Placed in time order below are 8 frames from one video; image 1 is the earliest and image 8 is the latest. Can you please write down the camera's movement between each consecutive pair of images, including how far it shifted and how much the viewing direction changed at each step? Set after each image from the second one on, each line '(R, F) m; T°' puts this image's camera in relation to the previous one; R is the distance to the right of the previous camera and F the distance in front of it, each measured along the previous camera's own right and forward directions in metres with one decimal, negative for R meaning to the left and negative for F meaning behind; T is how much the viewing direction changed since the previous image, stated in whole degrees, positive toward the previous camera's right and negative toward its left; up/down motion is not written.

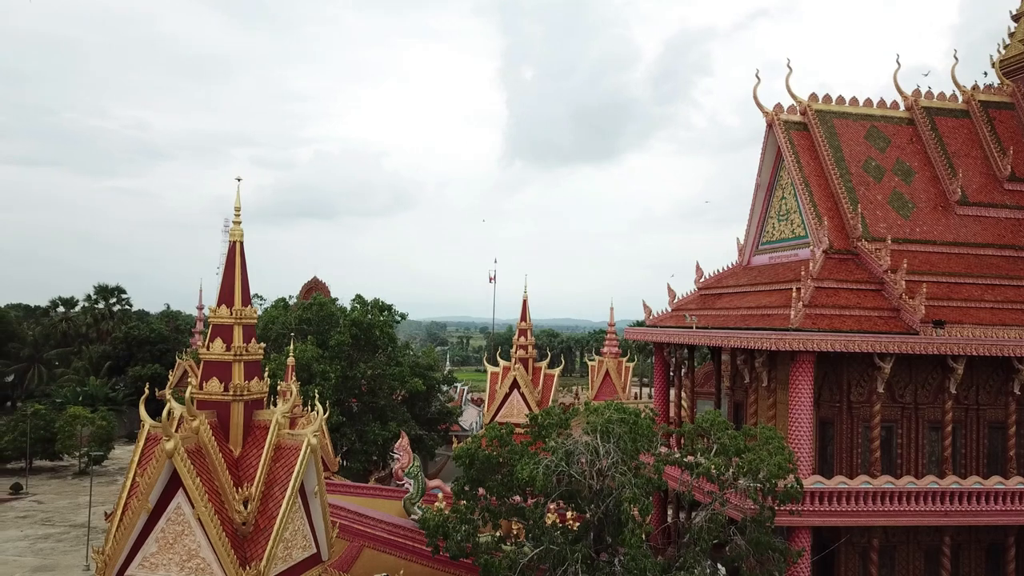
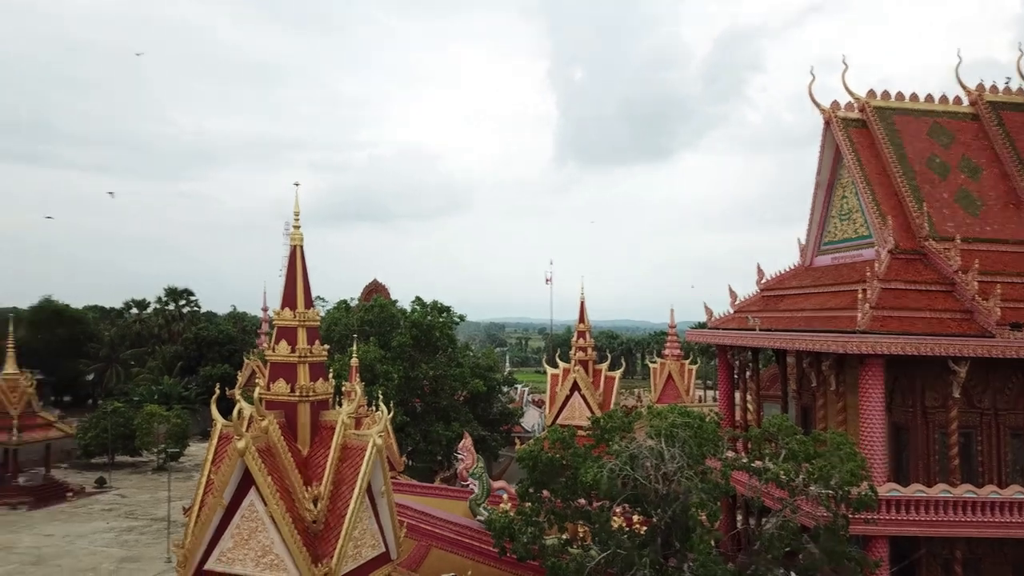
(-0.1, 0.0) m; -4°
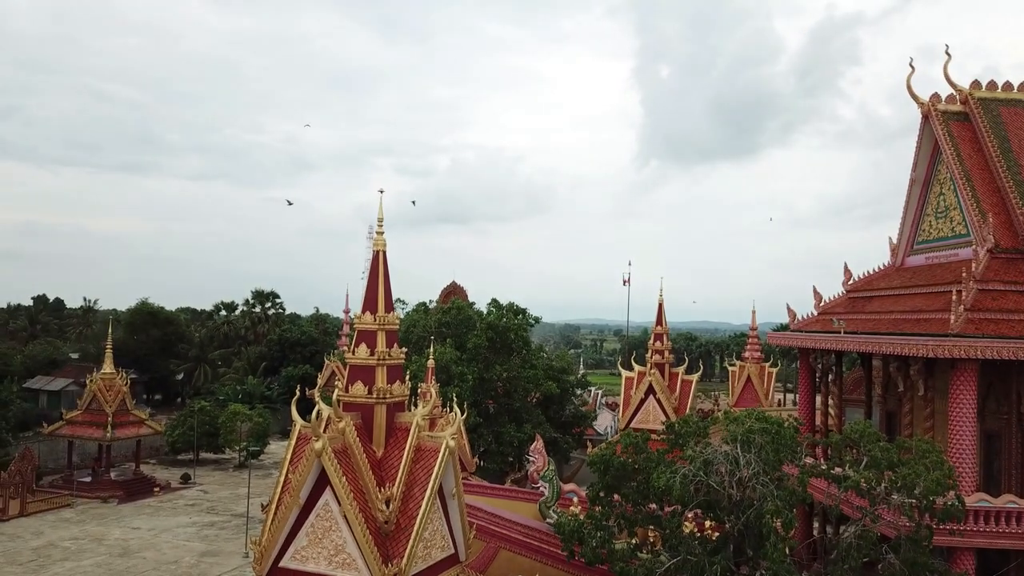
(+0.1, 0.0) m; -5°
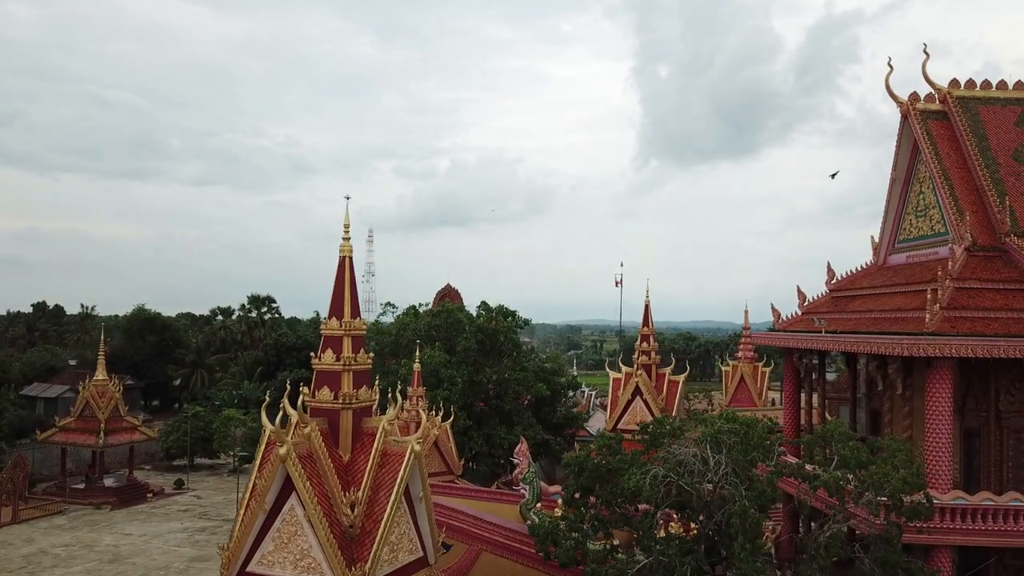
(+0.4, 0.0) m; 0°
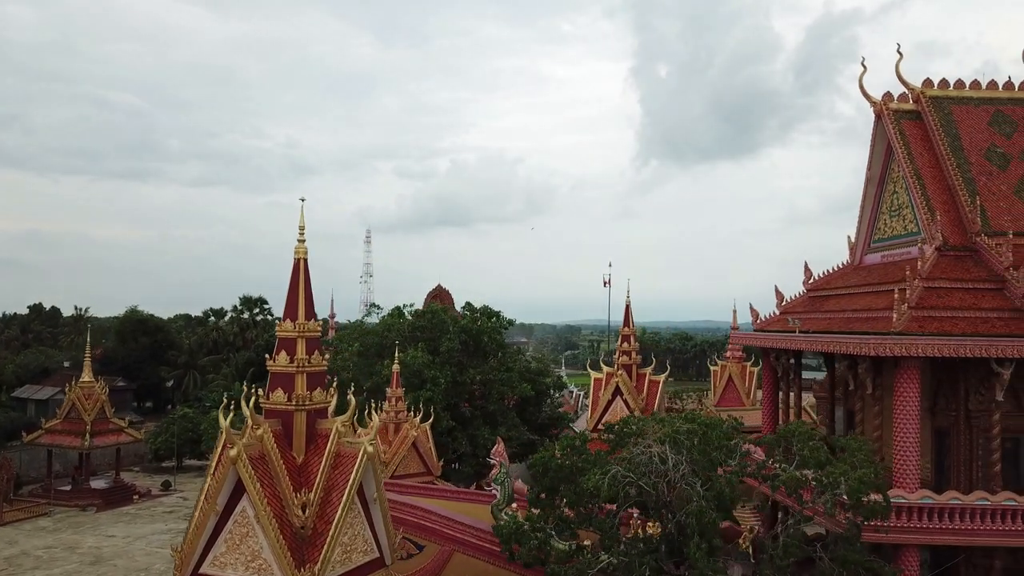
(+0.5, 0.0) m; 0°
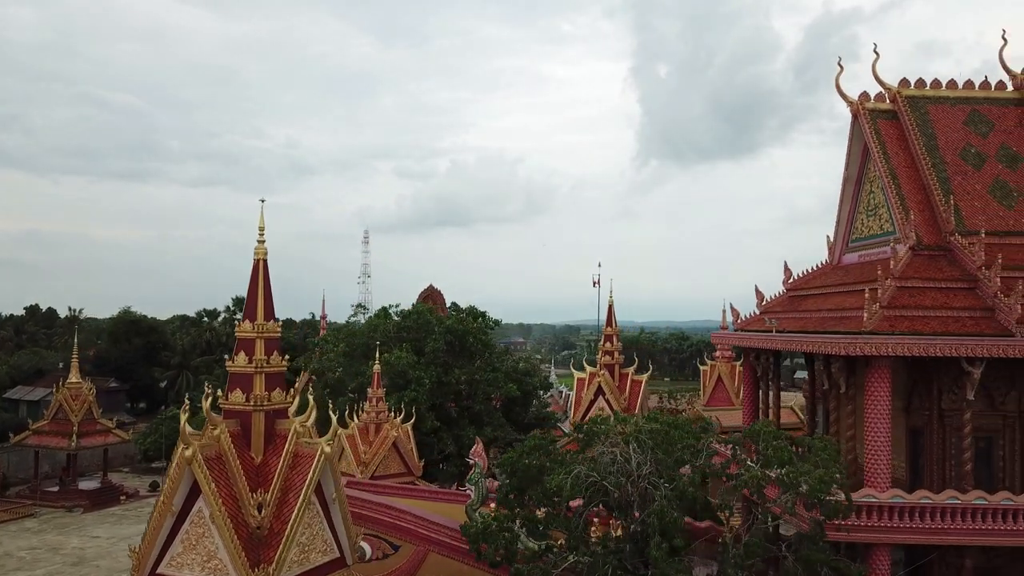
(+0.4, 0.0) m; 0°
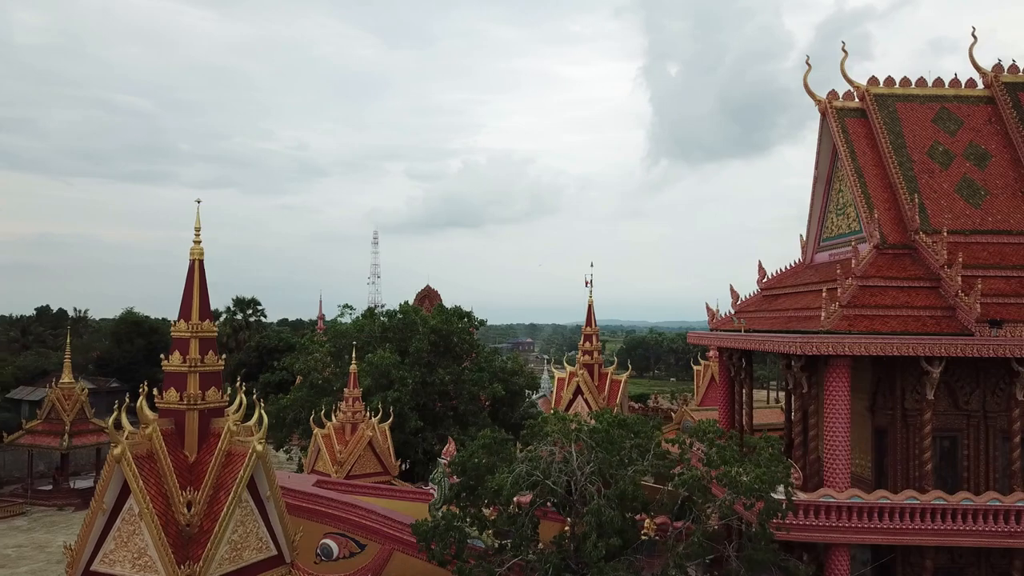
(+0.8, 0.0) m; -1°
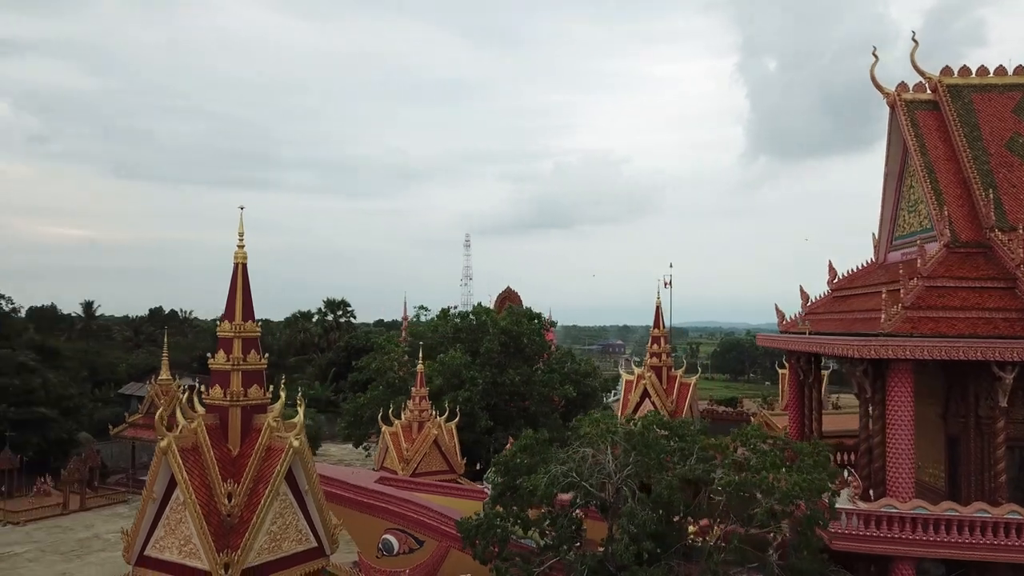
(+0.7, -0.1) m; -7°
